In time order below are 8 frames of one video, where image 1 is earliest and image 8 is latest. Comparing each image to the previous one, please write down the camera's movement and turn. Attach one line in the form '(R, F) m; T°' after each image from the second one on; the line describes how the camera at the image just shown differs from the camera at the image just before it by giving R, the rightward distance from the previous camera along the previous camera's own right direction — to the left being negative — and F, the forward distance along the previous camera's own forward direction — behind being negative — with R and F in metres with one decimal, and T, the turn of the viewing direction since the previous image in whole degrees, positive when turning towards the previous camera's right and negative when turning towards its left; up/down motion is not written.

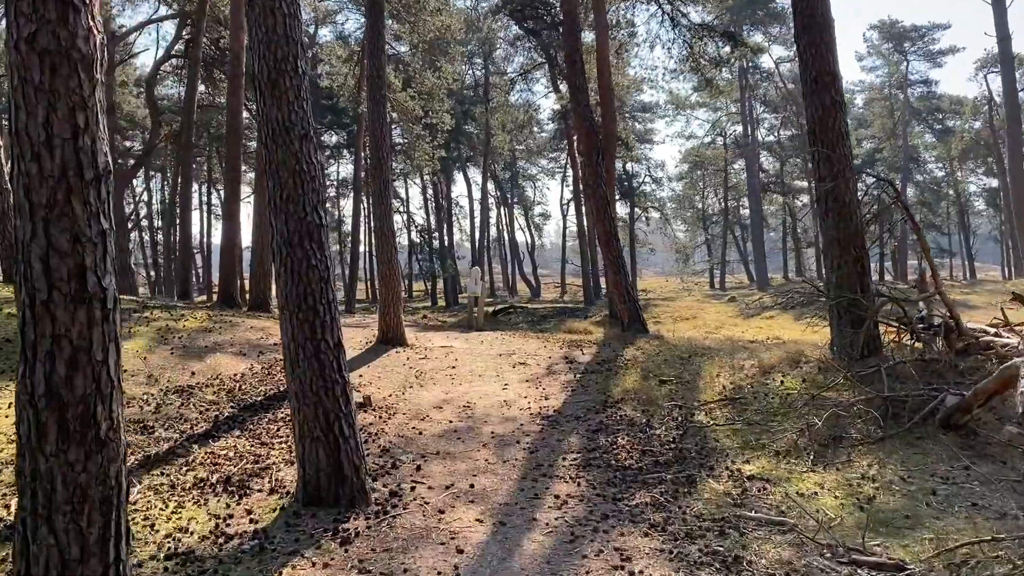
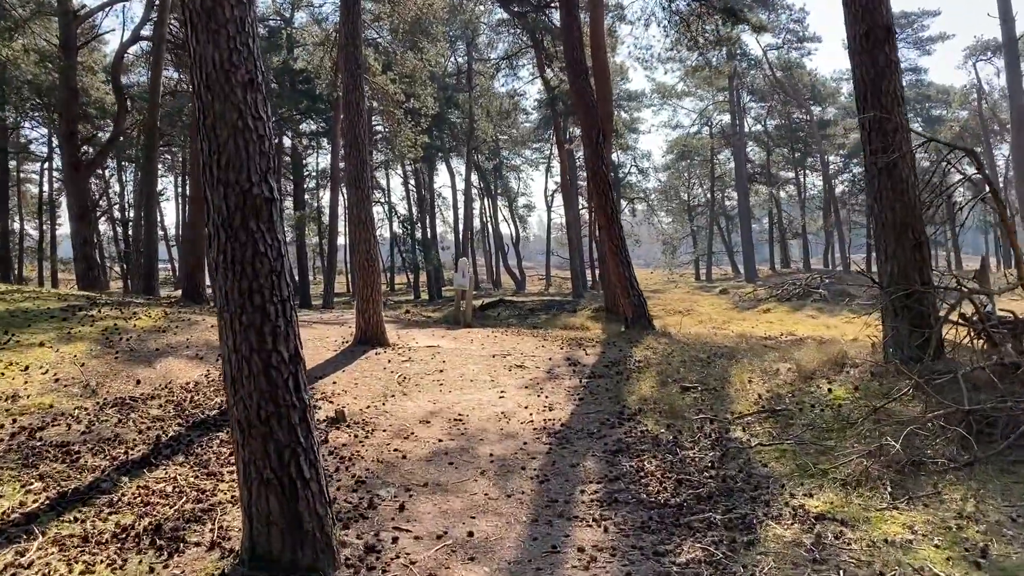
(-0.1, +1.1) m; +1°
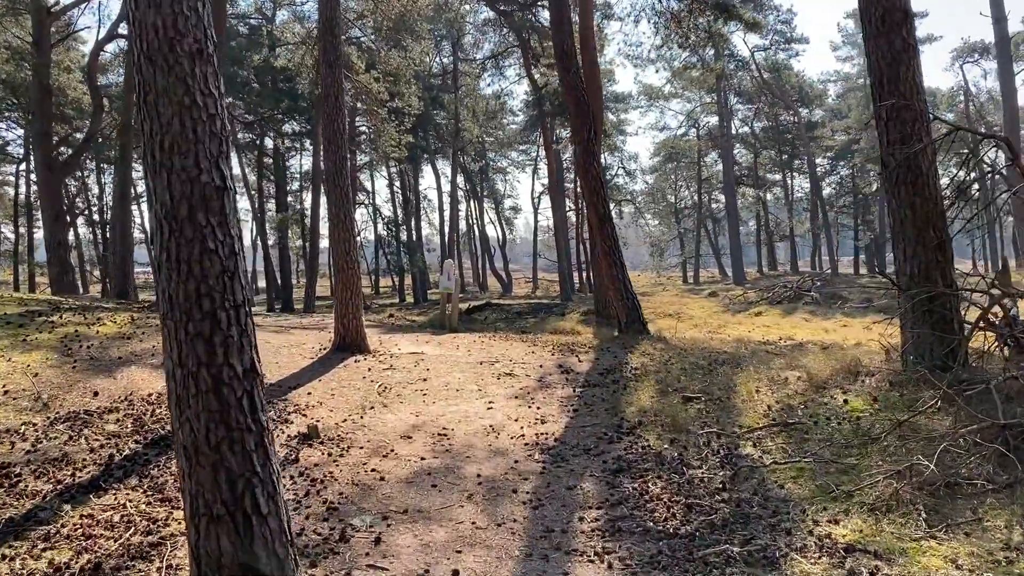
(0.0, +0.5) m; +1°
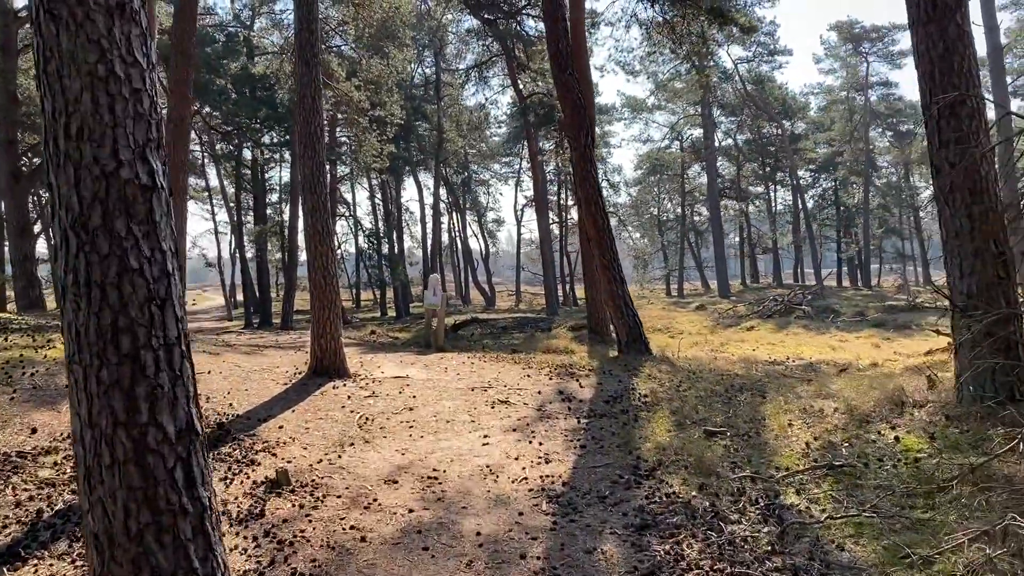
(-0.1, +0.8) m; +1°
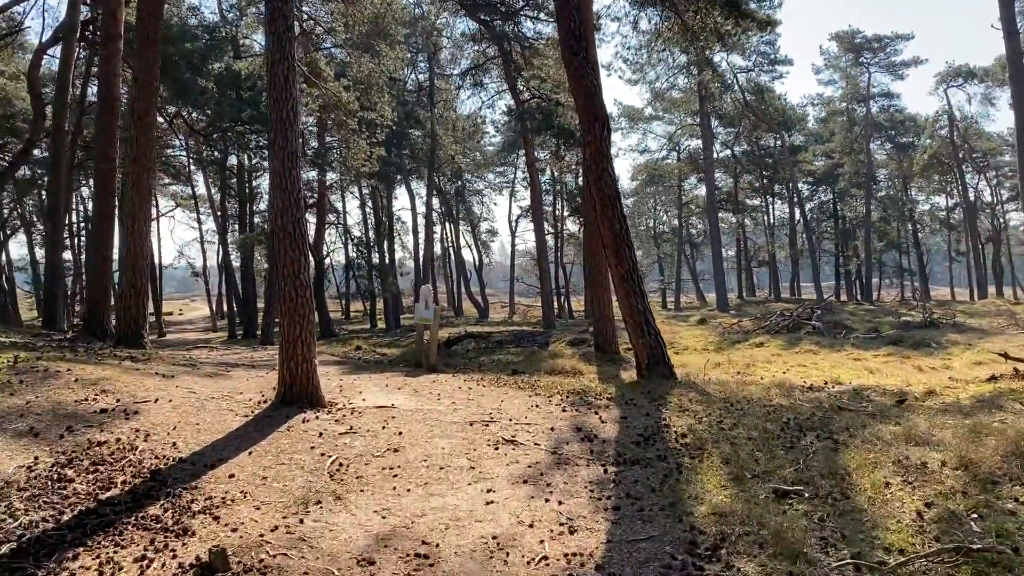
(-0.1, +1.3) m; +1°
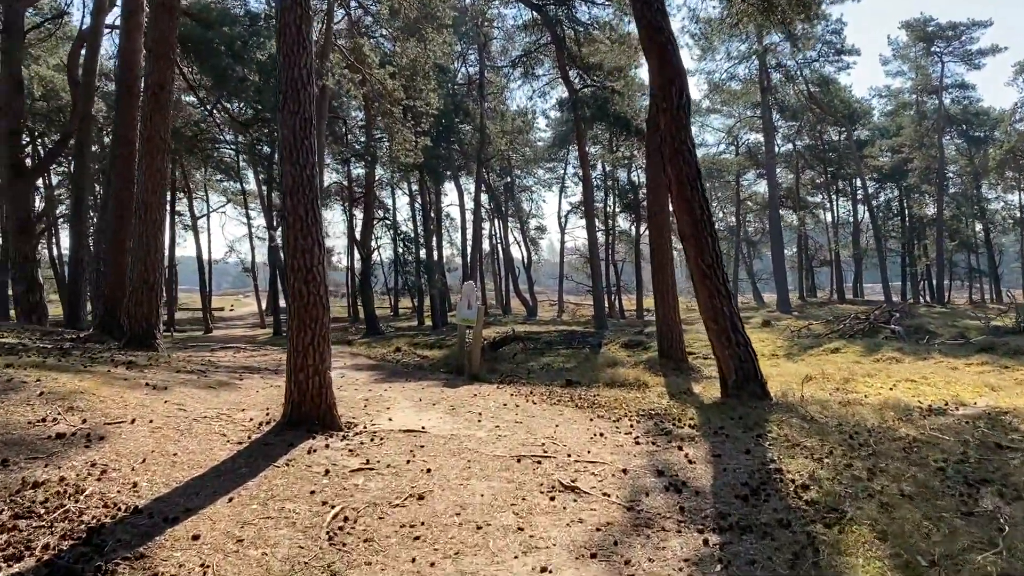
(-0.1, +1.4) m; -3°
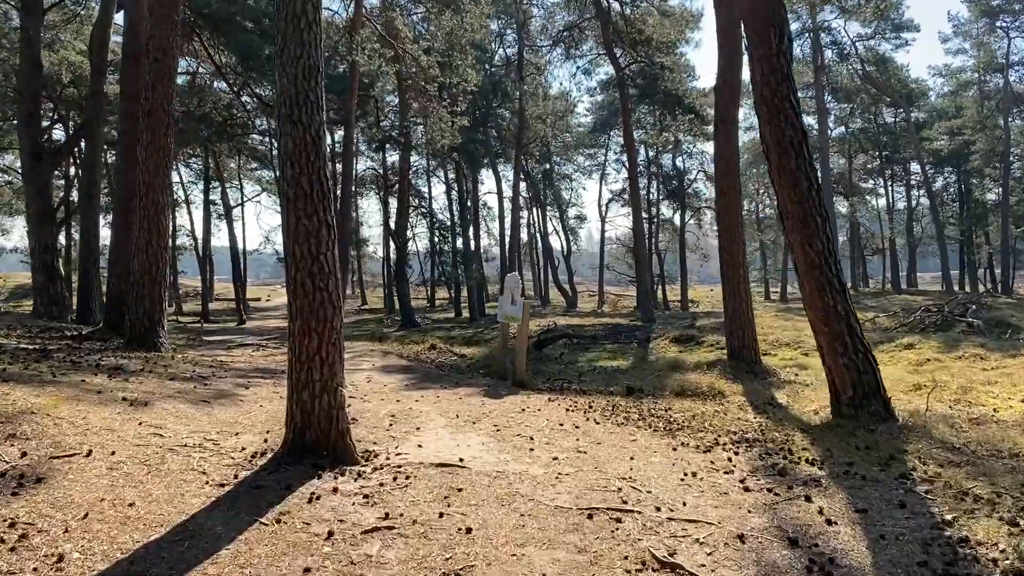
(-0.1, +1.3) m; -3°
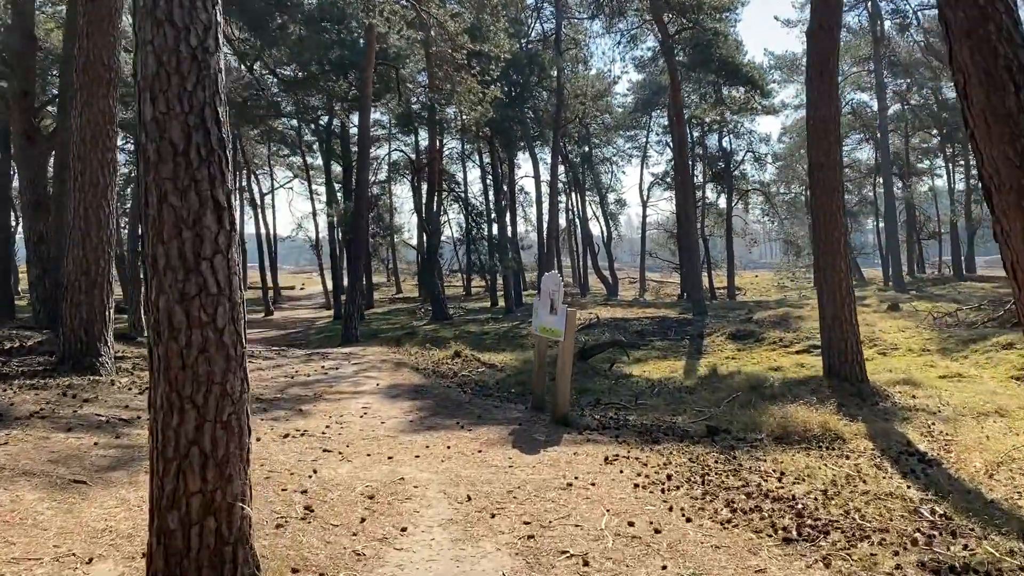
(0.0, +2.1) m; -3°
